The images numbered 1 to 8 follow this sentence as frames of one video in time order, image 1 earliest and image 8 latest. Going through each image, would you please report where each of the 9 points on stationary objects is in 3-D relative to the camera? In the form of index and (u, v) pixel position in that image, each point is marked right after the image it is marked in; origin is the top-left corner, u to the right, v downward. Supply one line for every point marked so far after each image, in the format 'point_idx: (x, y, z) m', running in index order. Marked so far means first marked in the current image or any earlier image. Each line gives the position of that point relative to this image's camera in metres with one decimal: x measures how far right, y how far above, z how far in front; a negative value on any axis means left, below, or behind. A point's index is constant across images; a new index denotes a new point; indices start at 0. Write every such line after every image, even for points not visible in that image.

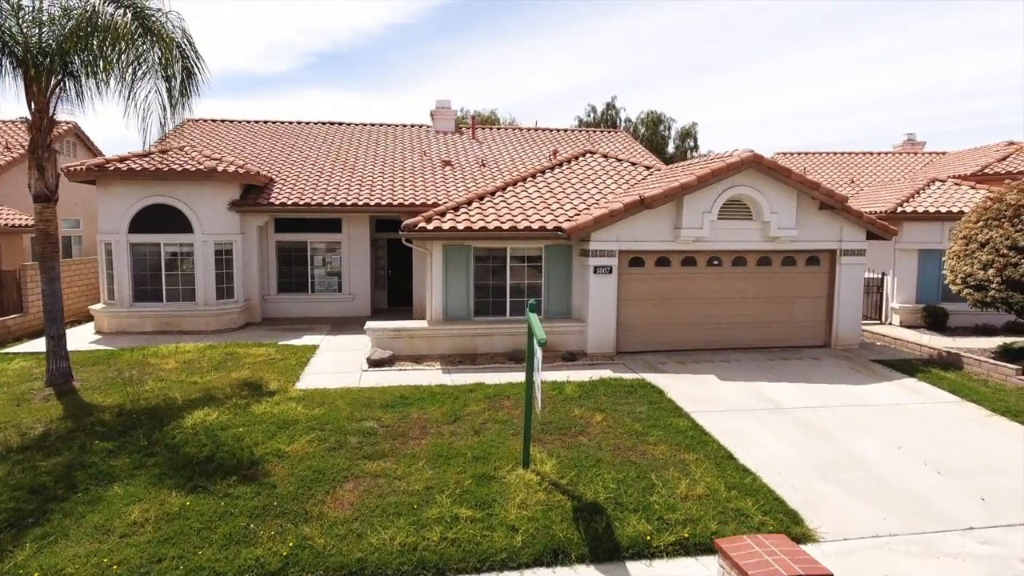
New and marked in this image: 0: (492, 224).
0: (-0.4, +1.2, +12.2) m
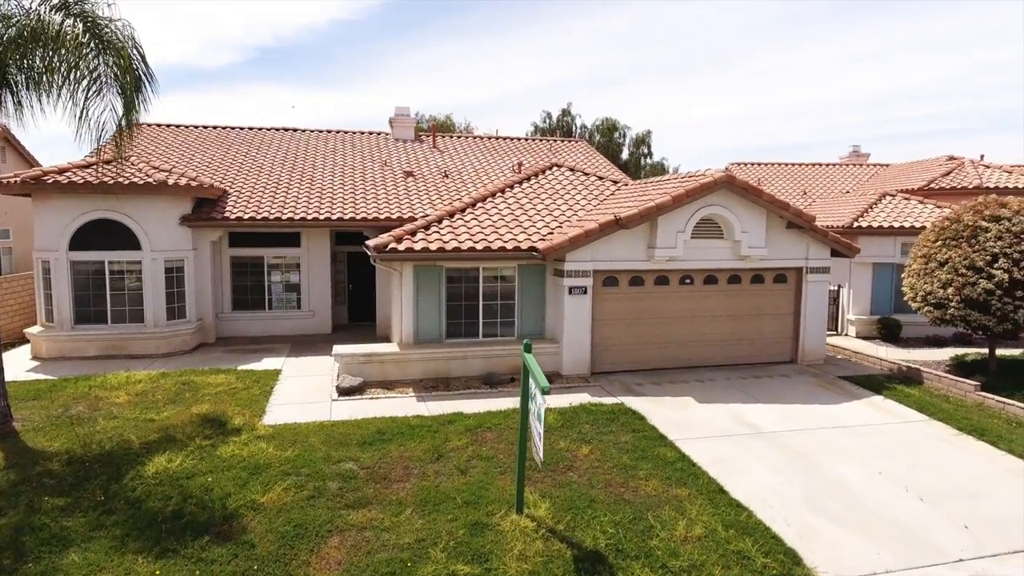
0: (-0.9, +0.8, +11.9) m
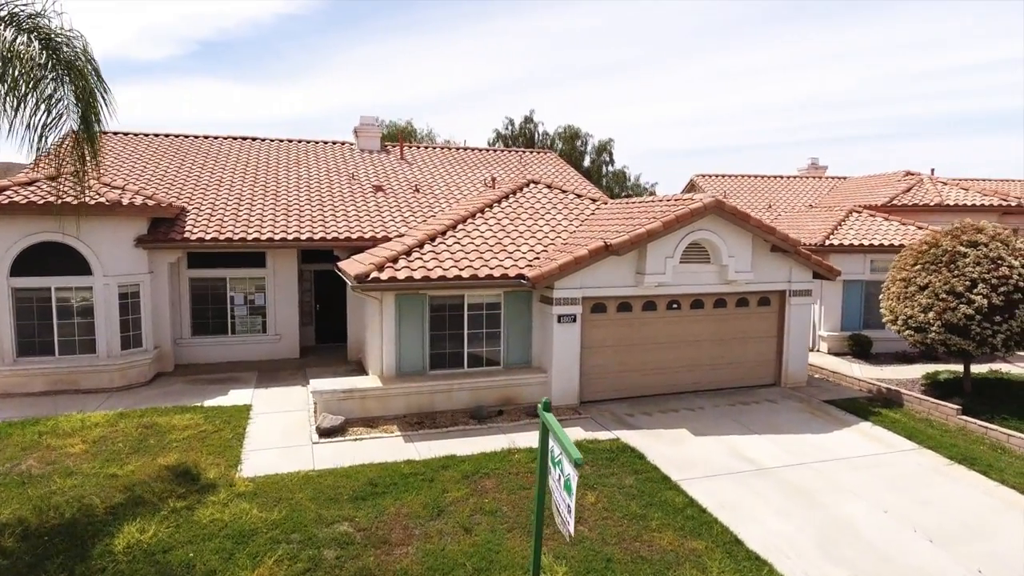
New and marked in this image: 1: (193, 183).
0: (-1.1, +0.3, +11.3) m
1: (-8.1, +2.6, +16.3) m
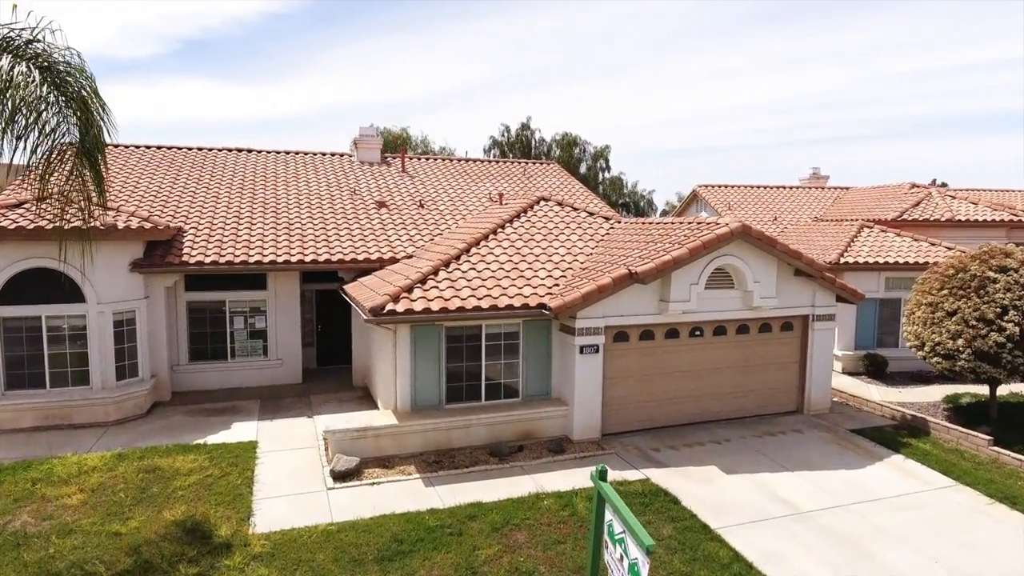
0: (-0.7, -0.2, +10.8) m
1: (-7.9, +2.1, +15.7) m
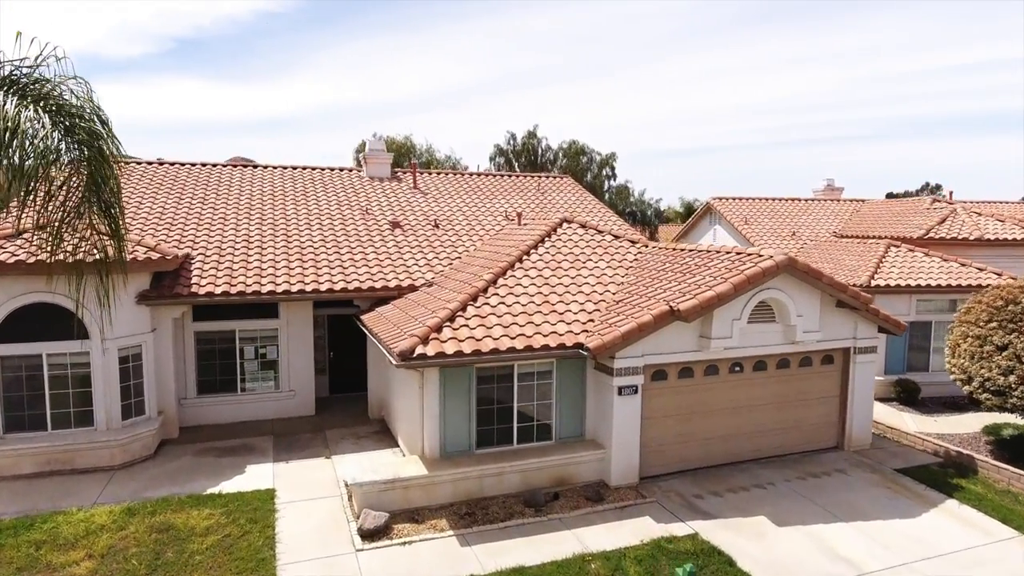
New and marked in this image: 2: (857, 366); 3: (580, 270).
0: (-0.2, -0.9, +10.1) m
1: (-7.4, +1.5, +14.9) m
2: (+6.8, -1.5, +12.6) m
3: (+1.4, +0.4, +12.9) m
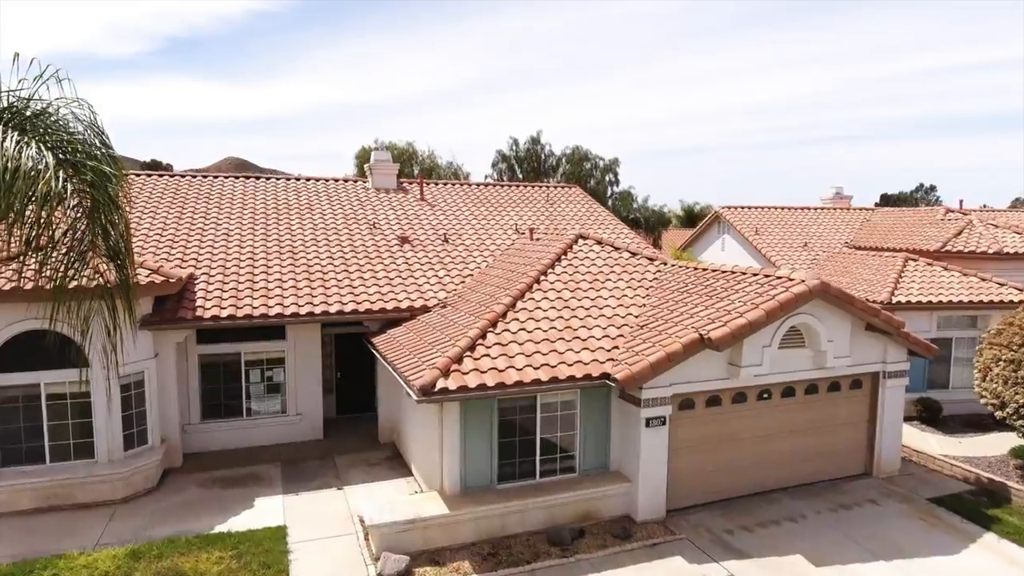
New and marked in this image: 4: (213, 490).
0: (+0.2, -1.3, +9.7) m
1: (-7.0, +1.1, +14.4) m
2: (+7.1, -2.0, +12.2) m
3: (+1.7, 0.0, +12.5) m
4: (-5.4, -3.6, +11.5) m
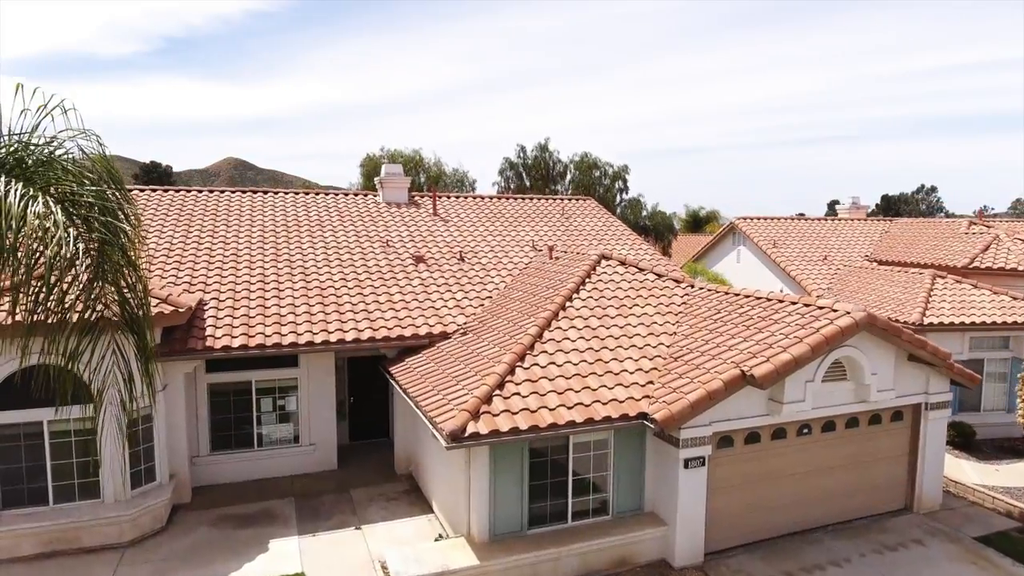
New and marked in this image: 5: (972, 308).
0: (+0.7, -1.8, +9.1) m
1: (-6.6, +0.6, +13.8) m
2: (+7.6, -2.5, +11.6) m
3: (+2.2, -0.5, +11.9) m
4: (-4.9, -4.1, +10.9) m
5: (+11.6, -0.5, +16.2) m
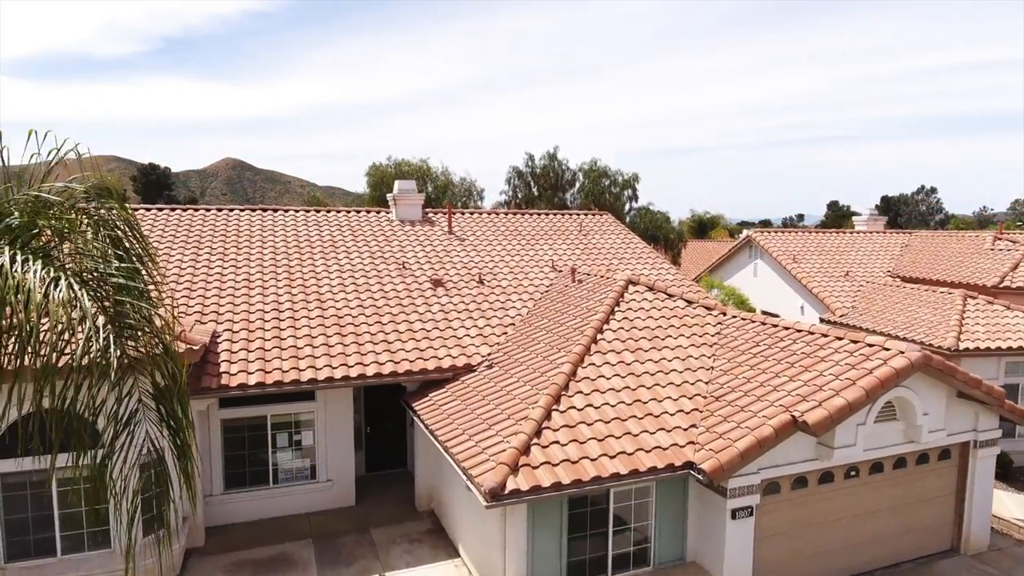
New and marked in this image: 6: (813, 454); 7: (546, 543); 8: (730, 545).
0: (+1.2, -2.4, +8.6) m
1: (-6.1, 0.0, +13.3) m
2: (+8.1, -3.0, +11.1) m
3: (+2.7, -1.1, +11.4) m
4: (-4.4, -4.7, +10.4) m
5: (+12.1, -1.1, +15.7) m
6: (+4.5, -2.5, +9.6) m
7: (+0.5, -3.5, +8.8) m
8: (+3.1, -3.7, +9.1) m
